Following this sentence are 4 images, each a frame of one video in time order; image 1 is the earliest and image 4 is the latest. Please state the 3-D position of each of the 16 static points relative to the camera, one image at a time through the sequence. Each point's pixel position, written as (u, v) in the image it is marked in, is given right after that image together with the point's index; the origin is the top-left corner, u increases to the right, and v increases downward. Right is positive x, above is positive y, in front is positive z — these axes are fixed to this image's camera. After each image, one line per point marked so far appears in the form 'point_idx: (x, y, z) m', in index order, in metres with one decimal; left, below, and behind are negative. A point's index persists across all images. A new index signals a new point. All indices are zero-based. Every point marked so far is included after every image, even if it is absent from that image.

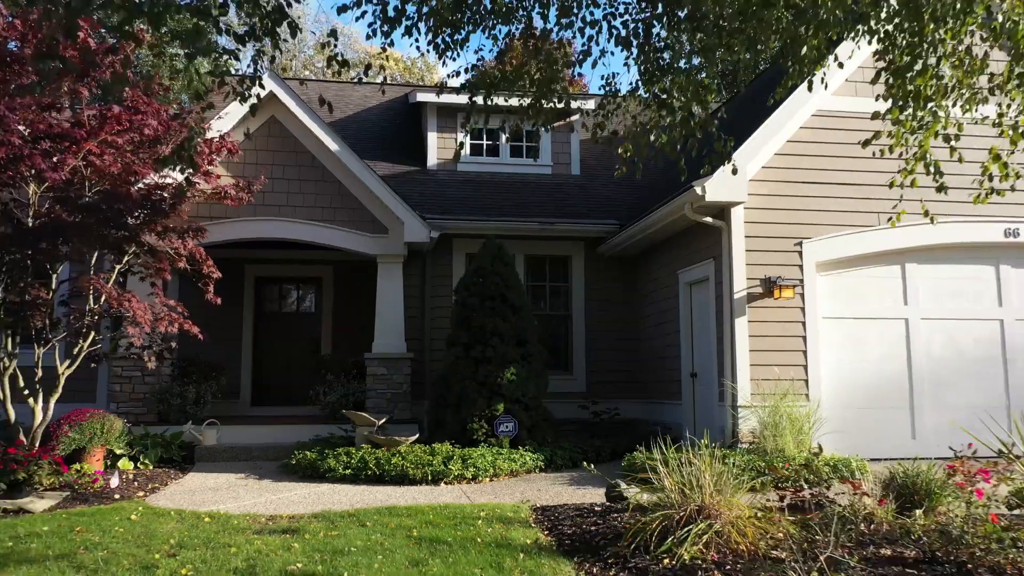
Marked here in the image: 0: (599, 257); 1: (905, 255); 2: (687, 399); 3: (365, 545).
0: (+1.0, +0.3, +11.0) m
1: (+3.4, +0.3, +8.7) m
2: (+1.6, -1.0, +9.3) m
3: (-0.7, -1.2, +4.7) m
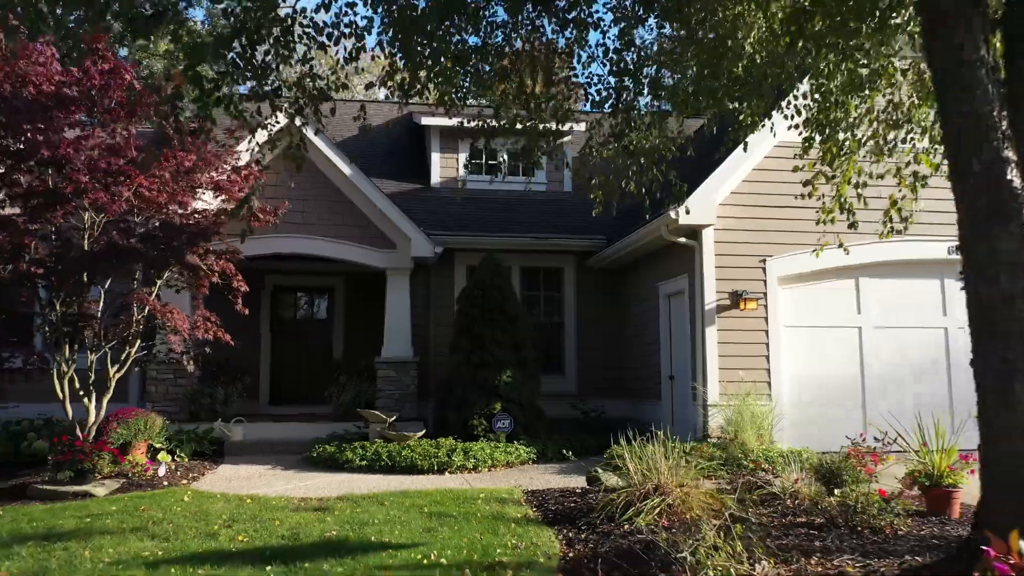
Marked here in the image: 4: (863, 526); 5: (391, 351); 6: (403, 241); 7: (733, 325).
0: (+0.9, +0.2, +12.1) m
1: (+3.3, +0.2, +9.7) m
2: (+1.6, -1.1, +10.3) m
3: (-0.7, -1.3, +5.7) m
4: (+1.7, -1.1, +4.8) m
5: (-1.3, -0.7, +10.7) m
6: (-1.2, +0.5, +10.8) m
7: (+2.0, -0.3, +9.2) m
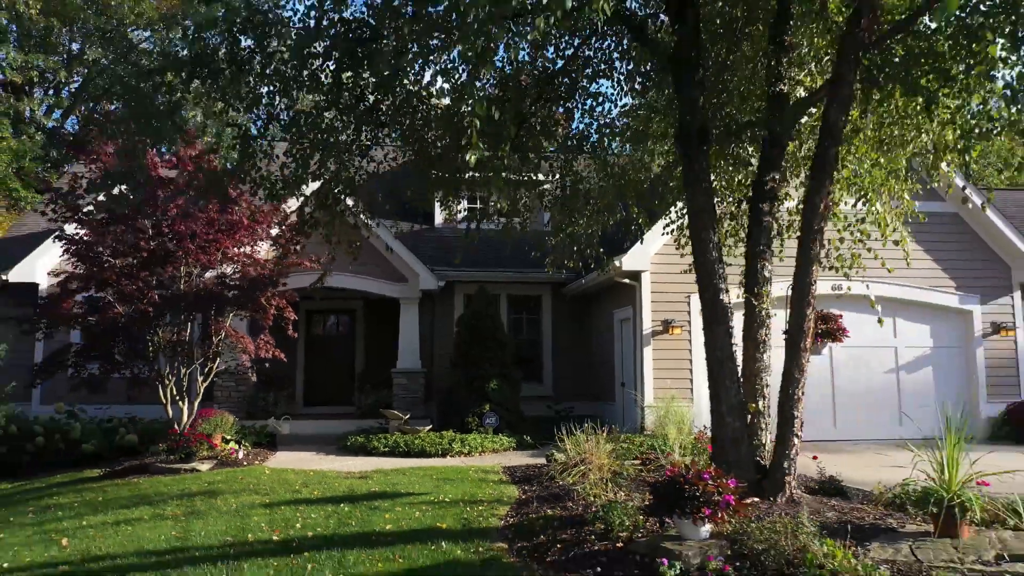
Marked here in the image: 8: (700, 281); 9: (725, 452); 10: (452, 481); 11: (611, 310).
0: (+0.7, -0.1, +15.1) m
1: (+3.2, -0.2, +12.7) m
2: (+1.4, -1.5, +13.4) m
3: (-0.9, -1.7, +8.8) m
4: (+1.5, -1.5, +7.8) m
5: (-1.5, -1.0, +13.7) m
6: (-1.3, +0.1, +13.9) m
7: (+1.9, -0.7, +12.3) m
8: (+1.1, 0.0, +6.0) m
9: (+1.2, -0.9, +5.8) m
10: (-0.5, -1.7, +8.7) m
11: (+1.3, -0.3, +13.7) m
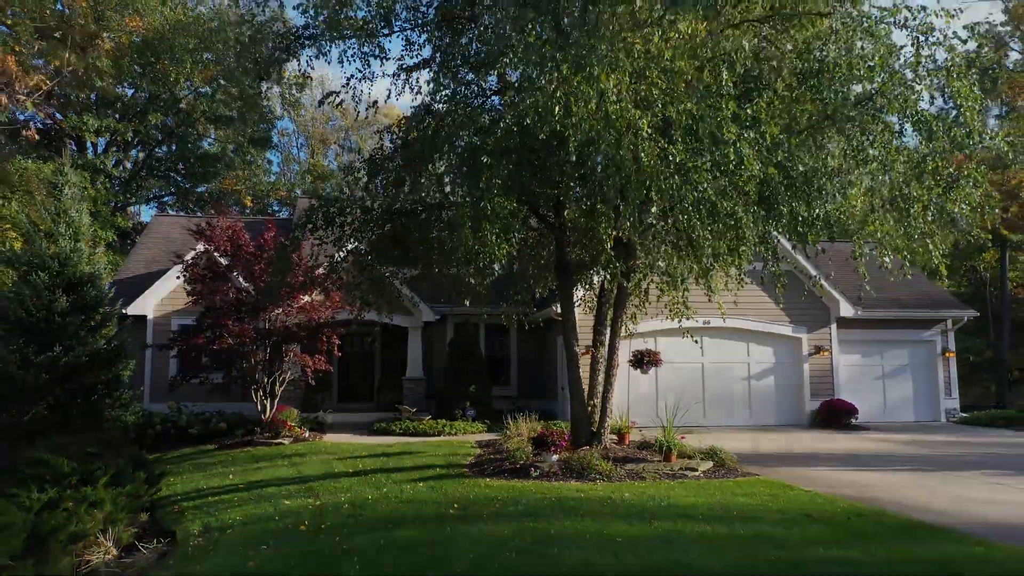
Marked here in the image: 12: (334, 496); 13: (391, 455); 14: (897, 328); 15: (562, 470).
0: (+0.2, -0.8, +21.2) m
1: (+2.7, -0.8, +18.8) m
2: (+0.9, -2.1, +19.4) m
3: (-1.4, -2.3, +14.8) m
4: (+1.0, -2.2, +13.8) m
5: (-2.0, -1.7, +19.8) m
6: (-1.8, -0.5, +19.9) m
7: (+1.4, -1.4, +18.3) m
8: (+0.6, -0.6, +12.1) m
9: (+0.8, -1.6, +11.9) m
10: (-1.0, -2.3, +14.7) m
11: (+0.8, -1.0, +19.7) m
12: (-1.9, -2.2, +10.6) m
13: (-1.6, -2.3, +13.7) m
14: (+7.6, -0.8, +19.9) m
15: (+0.5, -1.9, +10.6) m
